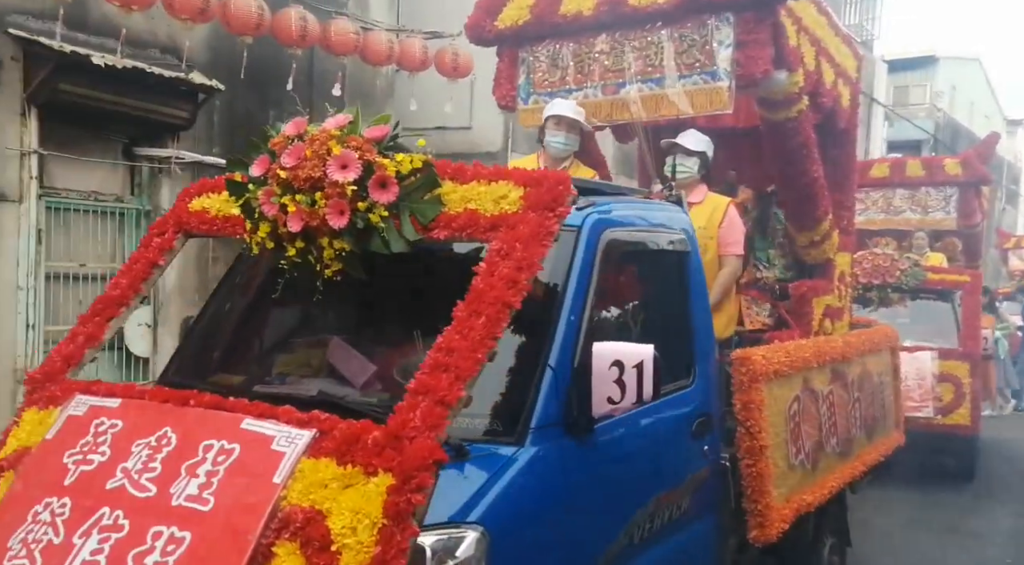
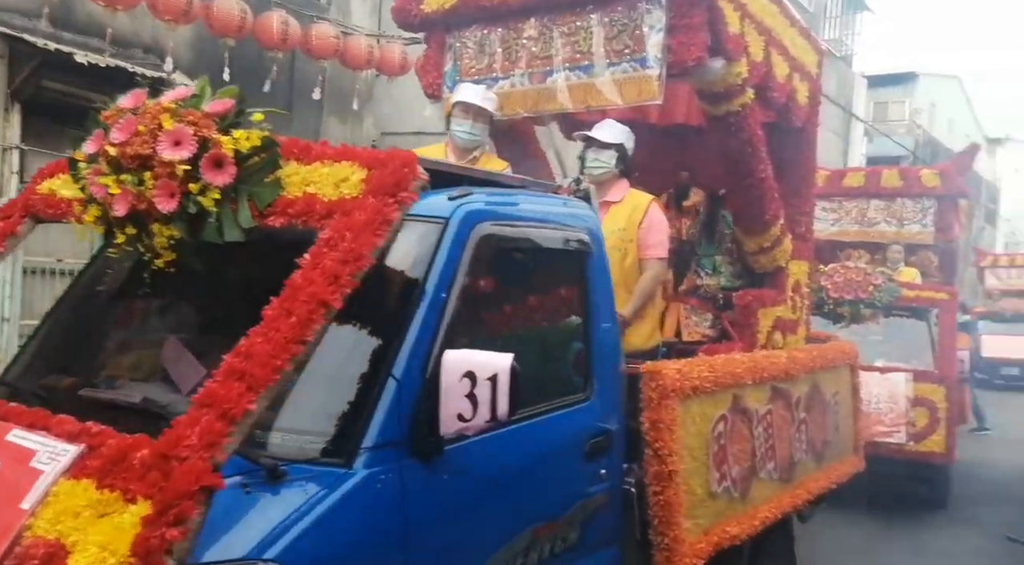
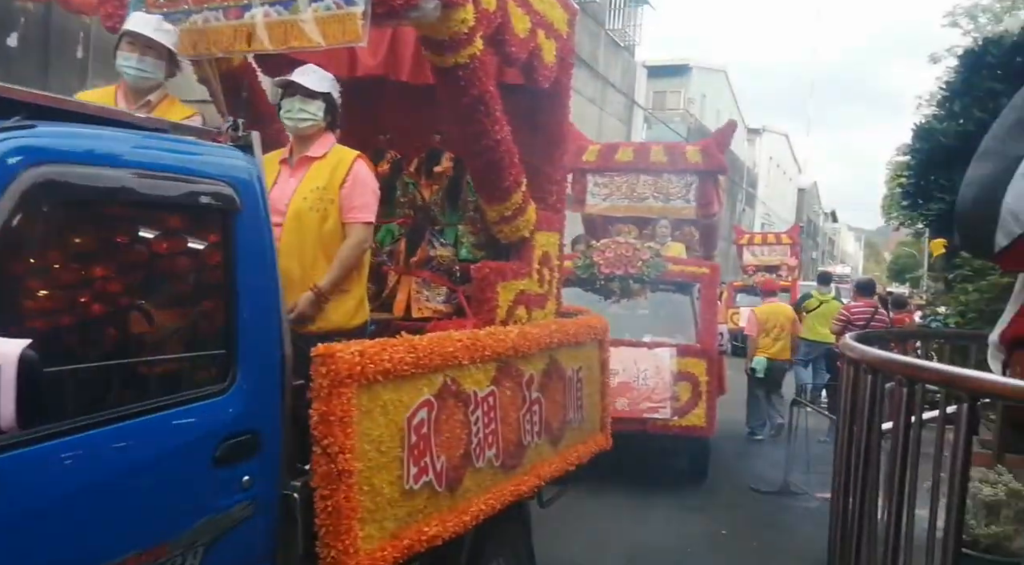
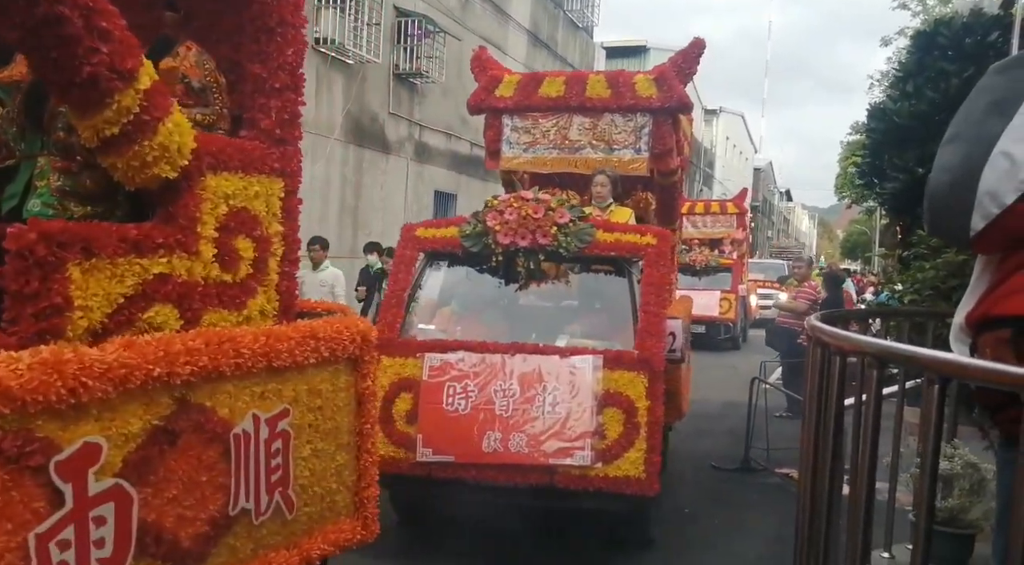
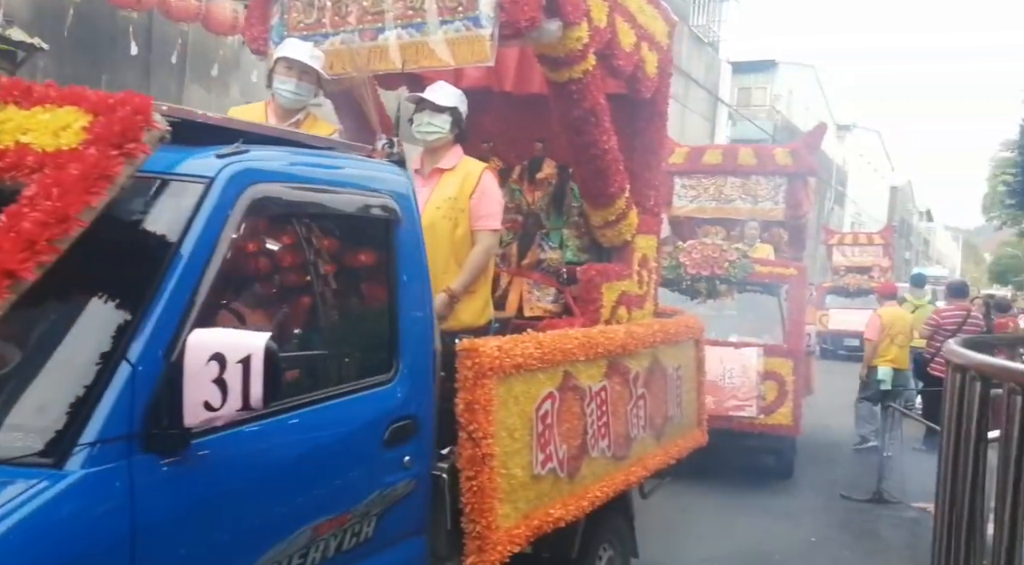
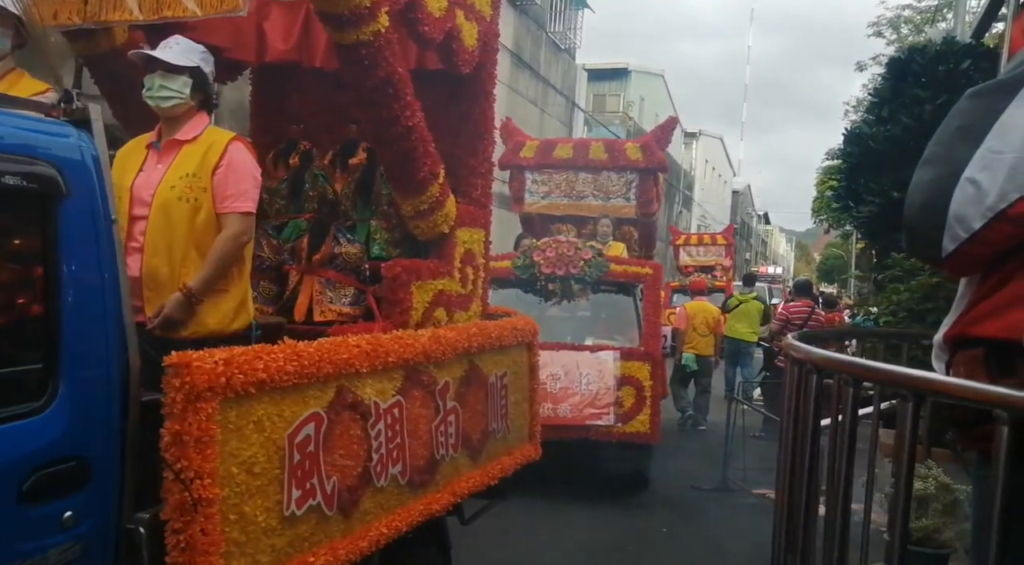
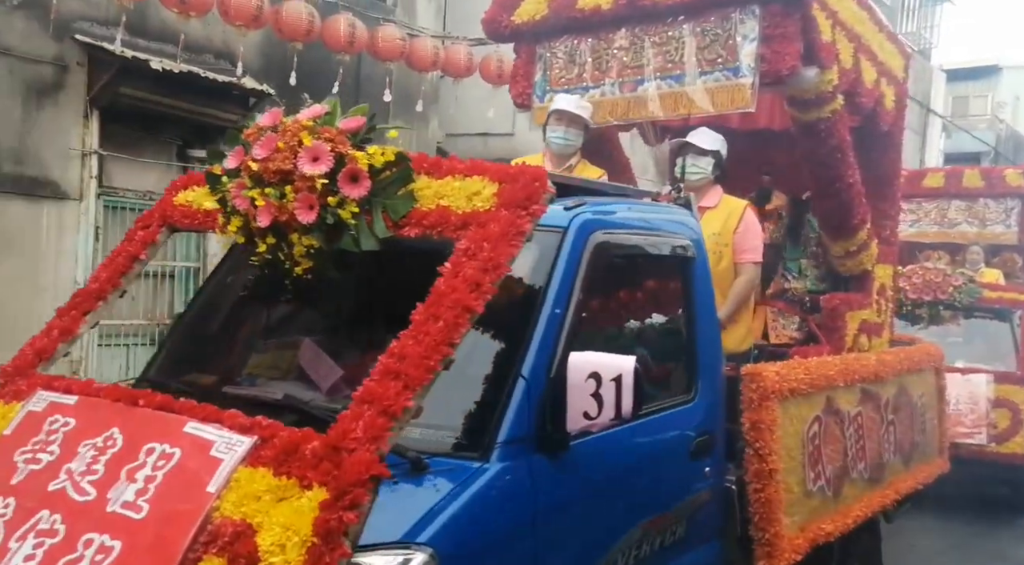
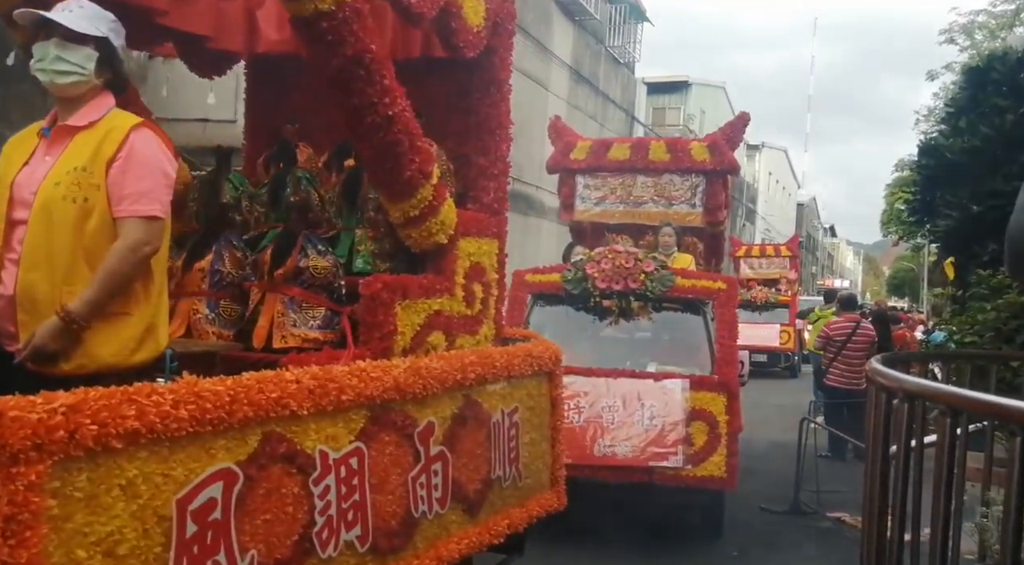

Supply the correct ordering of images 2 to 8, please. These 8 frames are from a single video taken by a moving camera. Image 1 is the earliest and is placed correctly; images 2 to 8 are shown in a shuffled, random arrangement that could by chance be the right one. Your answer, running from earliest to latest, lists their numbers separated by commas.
7, 2, 5, 3, 6, 8, 4
